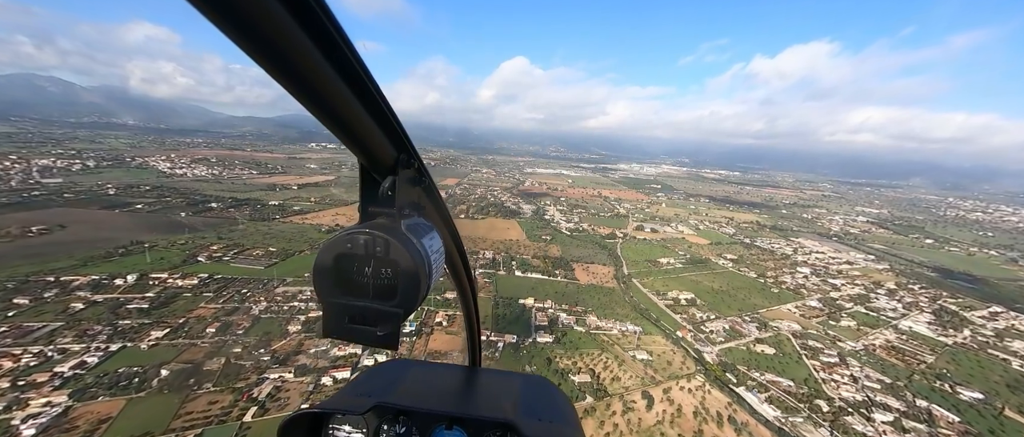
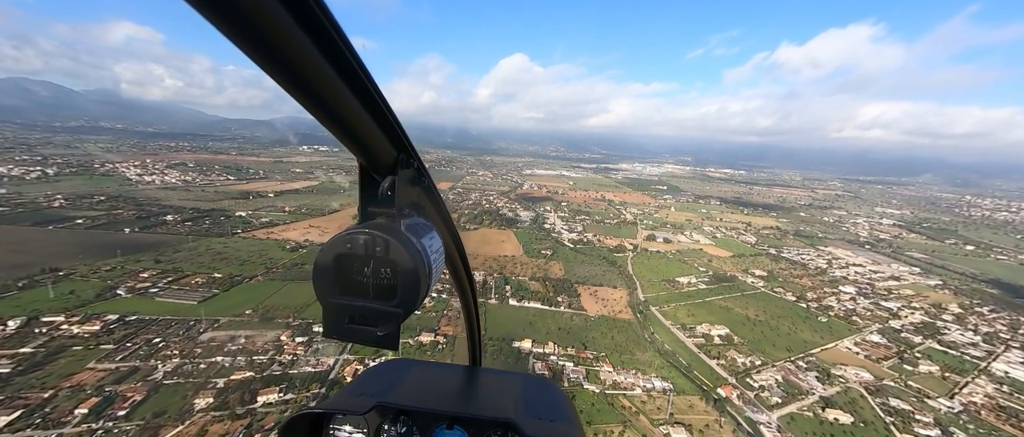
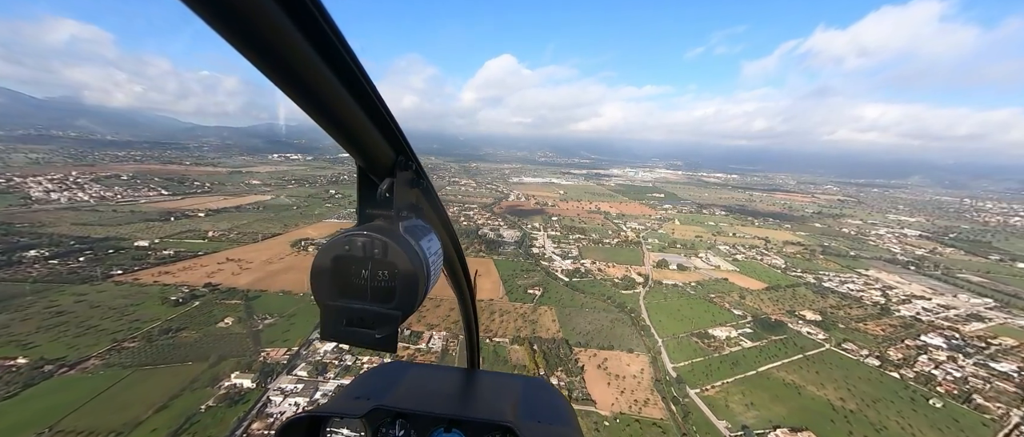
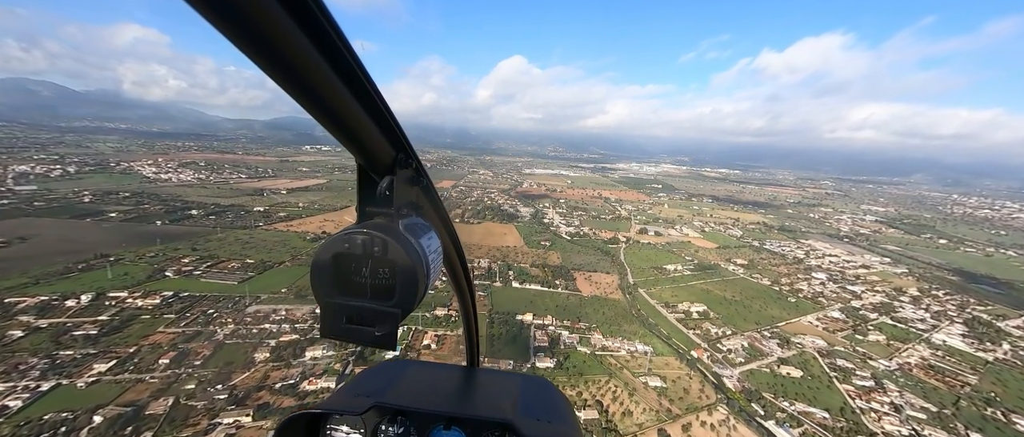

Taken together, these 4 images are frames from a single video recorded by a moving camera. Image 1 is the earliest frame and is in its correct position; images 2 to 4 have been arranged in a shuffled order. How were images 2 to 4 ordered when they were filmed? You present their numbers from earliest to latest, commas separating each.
4, 2, 3
